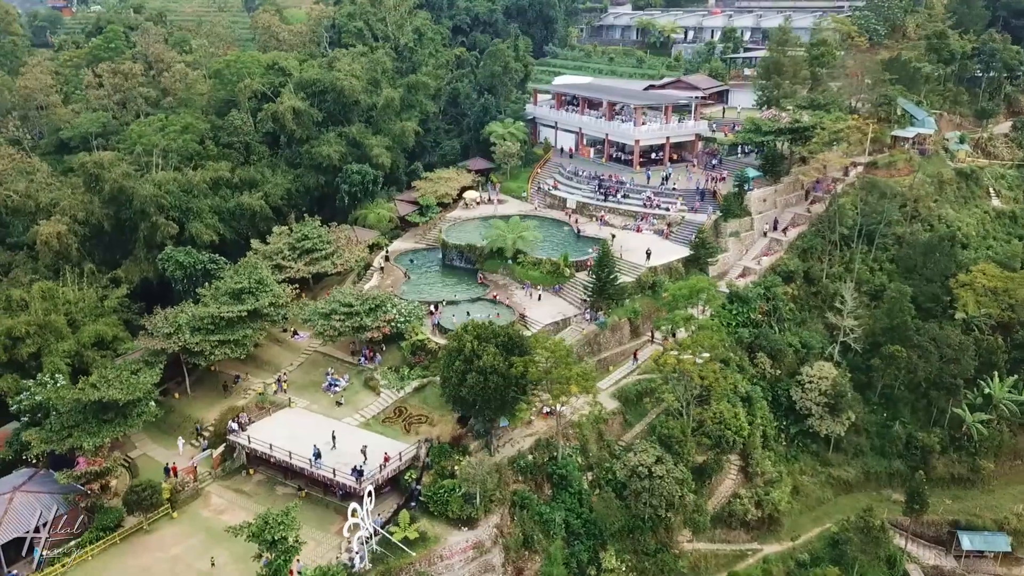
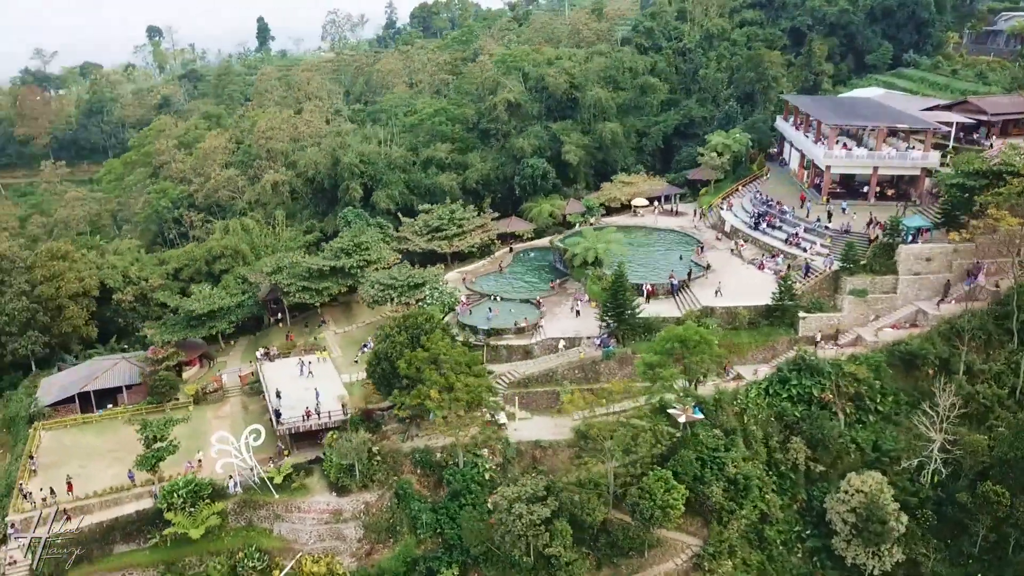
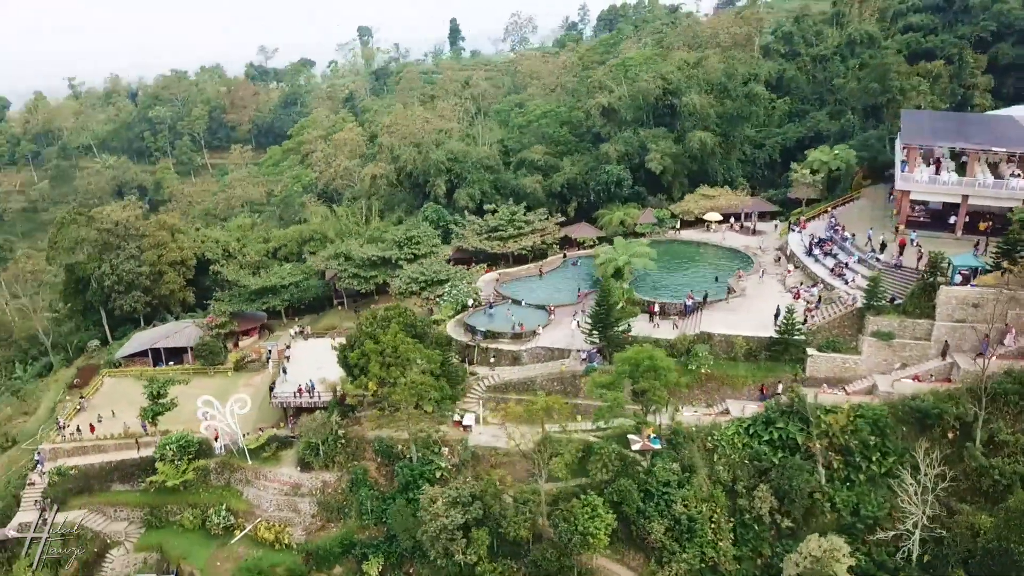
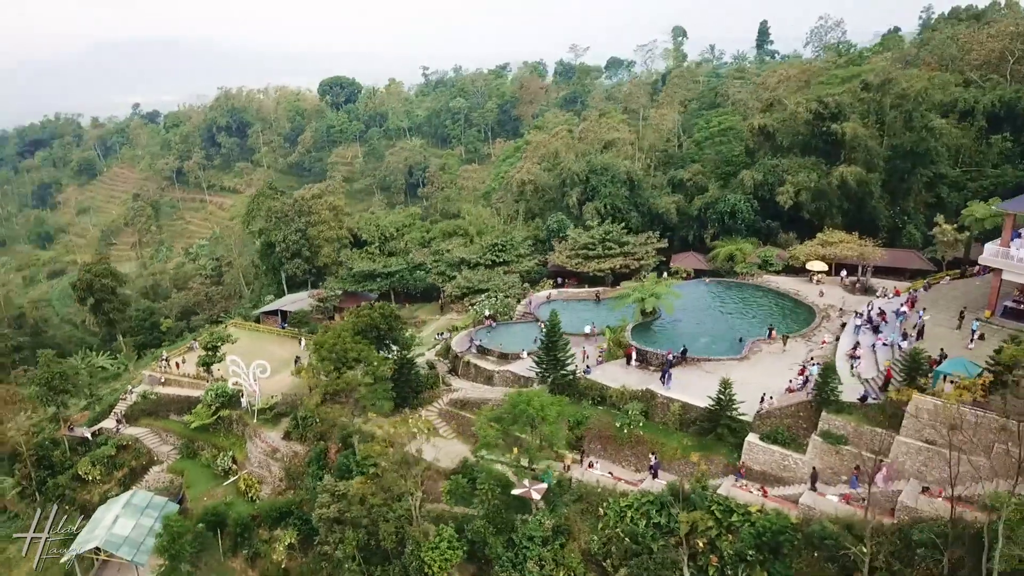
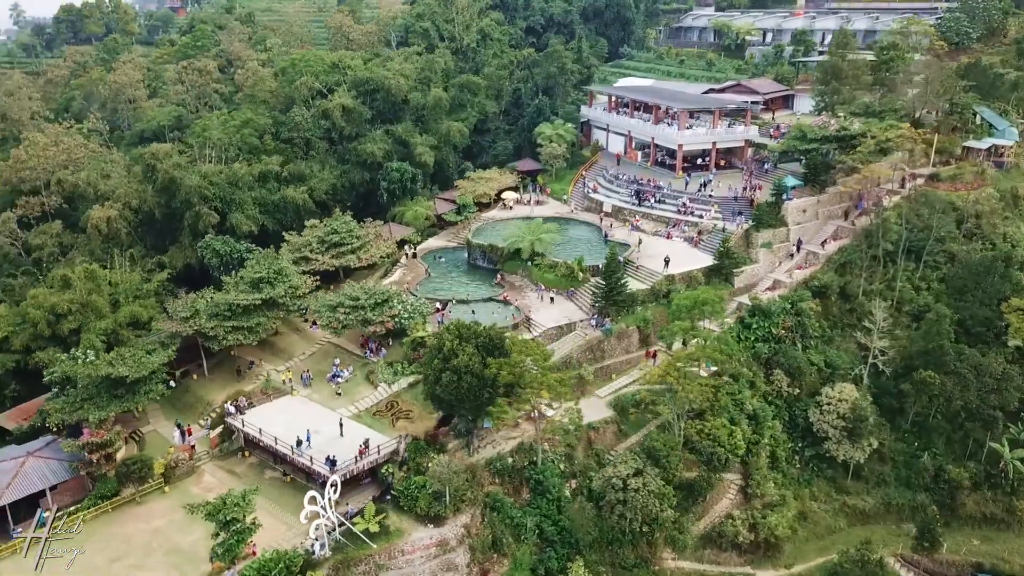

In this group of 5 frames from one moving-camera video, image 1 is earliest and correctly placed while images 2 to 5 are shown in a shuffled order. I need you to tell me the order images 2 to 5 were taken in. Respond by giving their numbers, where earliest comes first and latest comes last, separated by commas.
5, 2, 3, 4
